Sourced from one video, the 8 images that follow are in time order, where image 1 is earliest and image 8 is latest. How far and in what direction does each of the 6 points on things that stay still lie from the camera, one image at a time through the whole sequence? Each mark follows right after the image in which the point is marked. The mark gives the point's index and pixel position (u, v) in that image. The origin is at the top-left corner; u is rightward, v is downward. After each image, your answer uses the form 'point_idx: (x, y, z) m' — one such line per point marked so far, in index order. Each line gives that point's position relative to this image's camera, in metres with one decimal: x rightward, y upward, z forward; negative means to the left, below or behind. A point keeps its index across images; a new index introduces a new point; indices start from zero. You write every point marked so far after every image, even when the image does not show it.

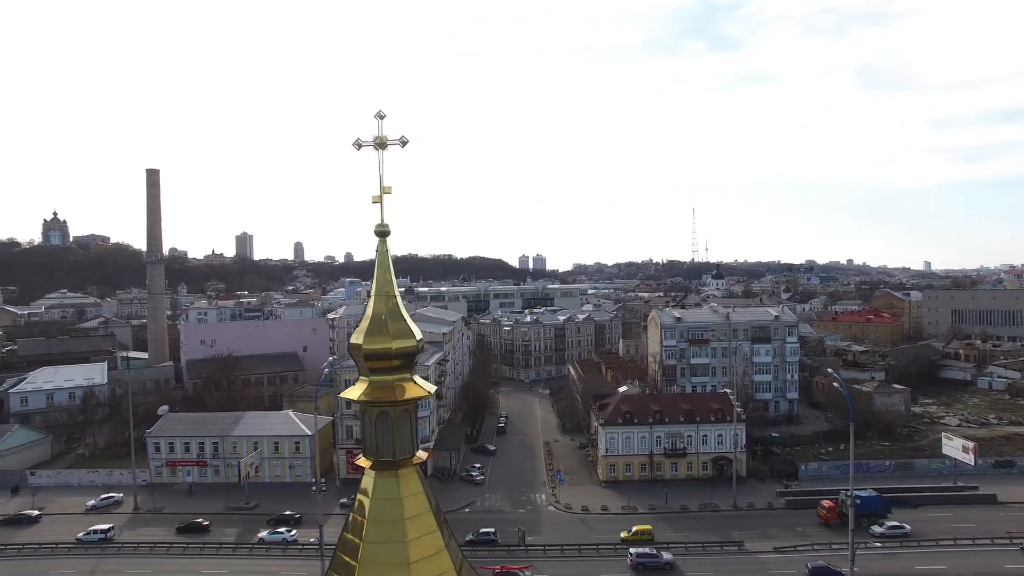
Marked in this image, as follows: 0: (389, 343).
0: (-0.8, -0.4, +4.4) m
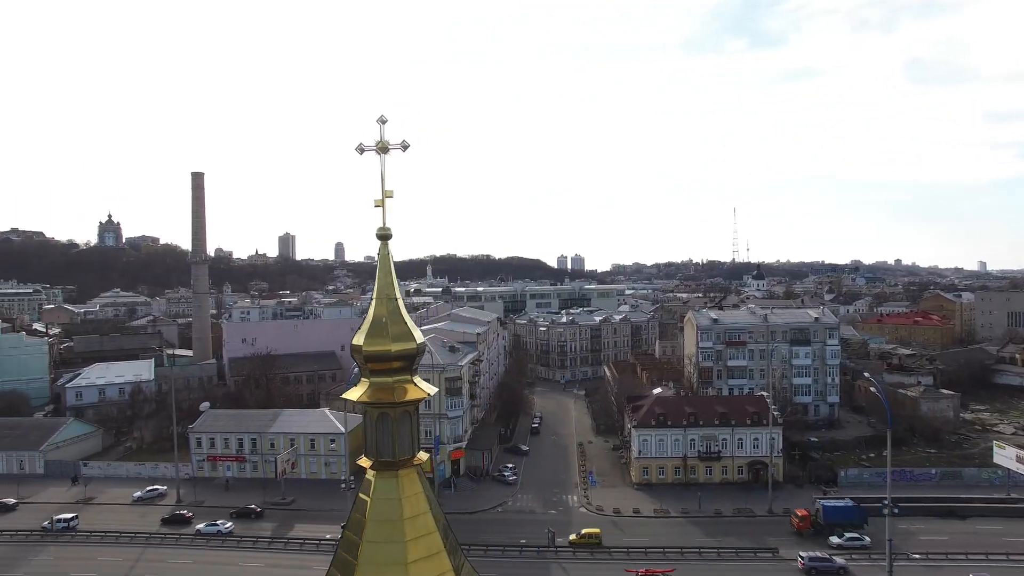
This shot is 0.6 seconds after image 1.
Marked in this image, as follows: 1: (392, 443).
0: (-0.8, -0.4, +4.4) m
1: (-0.8, -1.0, +4.5) m
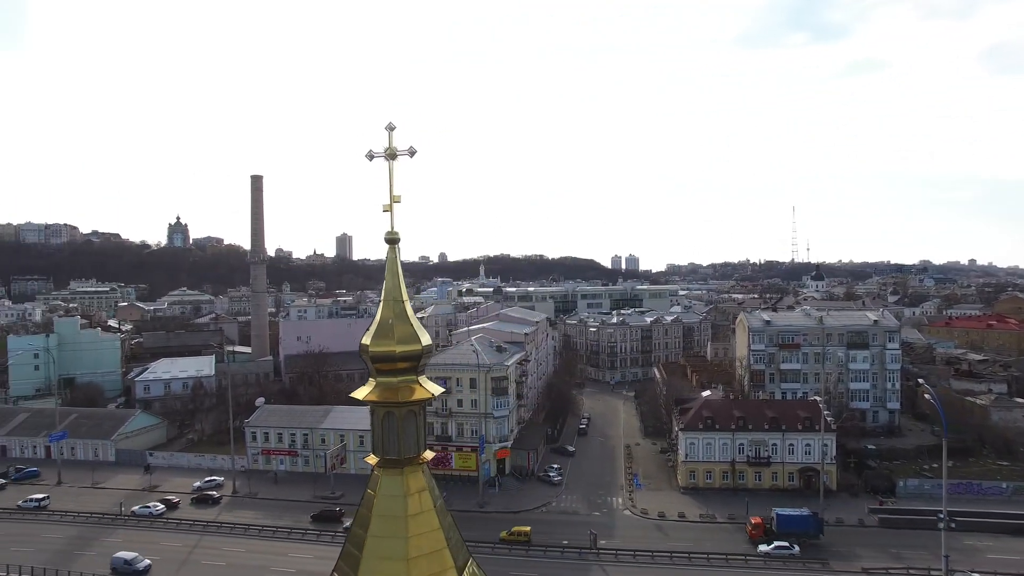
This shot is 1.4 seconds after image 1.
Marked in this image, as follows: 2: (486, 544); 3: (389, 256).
0: (-0.8, -0.4, +4.6) m
1: (-0.8, -1.1, +4.7) m
2: (-0.8, -7.3, +19.3) m
3: (-0.8, +0.2, +4.7) m
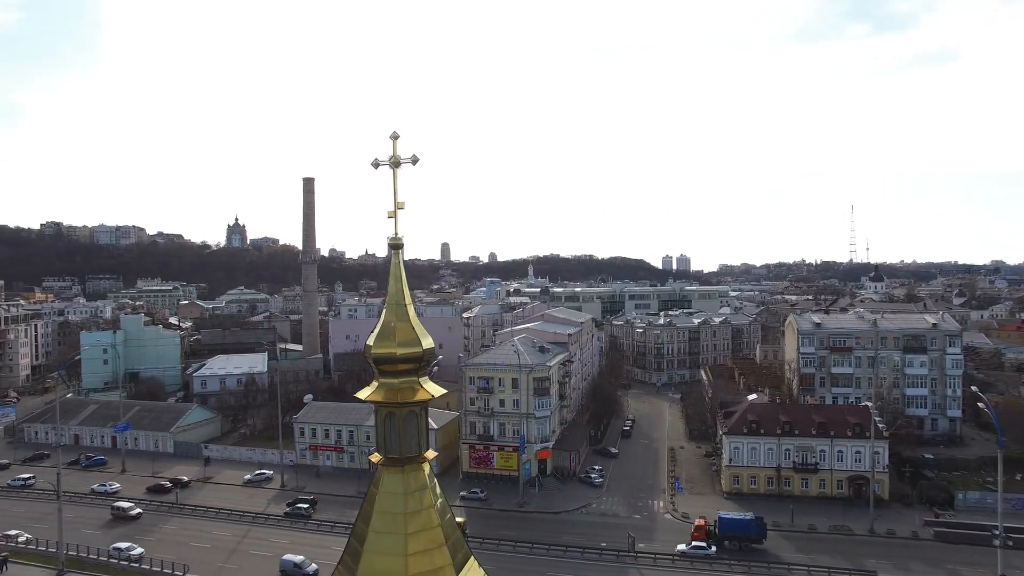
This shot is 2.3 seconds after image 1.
0: (-0.8, -0.4, +4.7) m
1: (-0.8, -1.1, +4.8) m
2: (+0.3, -7.3, +19.4) m
3: (-0.8, +0.2, +4.9) m
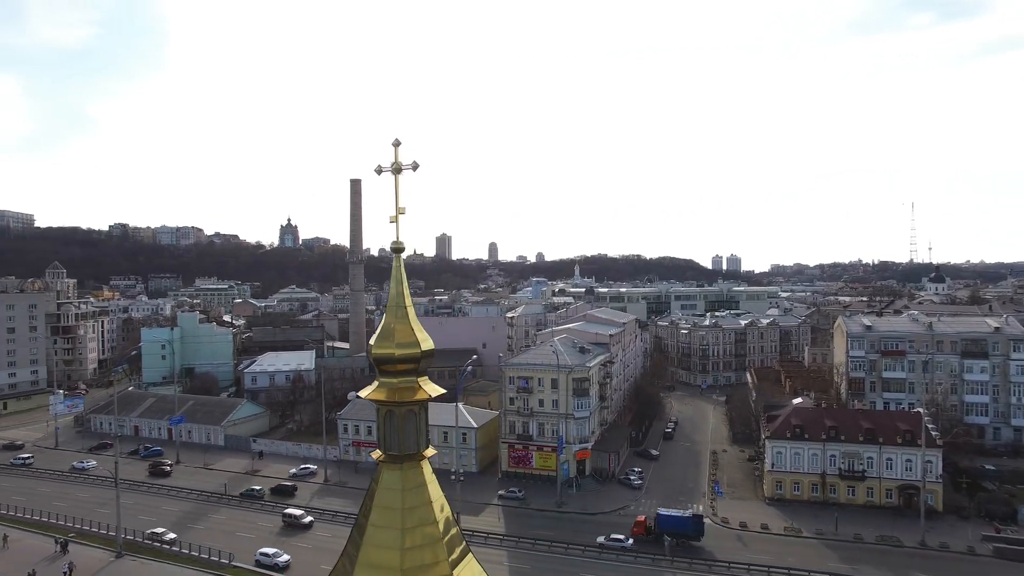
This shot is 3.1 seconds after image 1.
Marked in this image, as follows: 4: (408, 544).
0: (-0.8, -0.4, +4.9) m
1: (-0.8, -1.1, +4.9) m
2: (+1.3, -7.4, +19.5) m
3: (-0.9, +0.2, +5.0) m
4: (-0.7, -1.8, +4.7) m
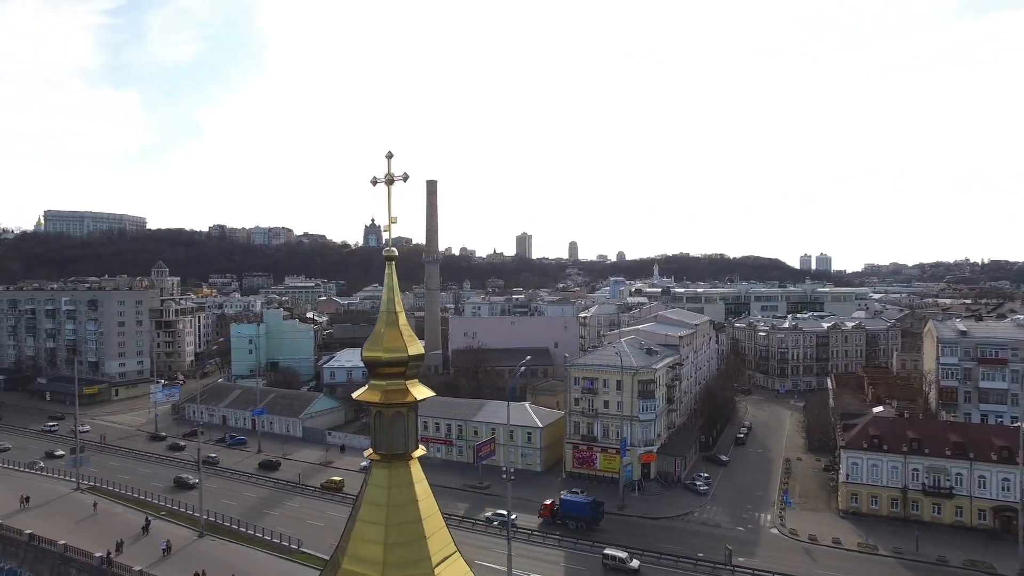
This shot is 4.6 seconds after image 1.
0: (-1.0, -0.5, +5.1) m
1: (-0.9, -1.2, +5.2) m
2: (+3.0, -7.4, +19.3) m
3: (-1.0, +0.1, +5.2) m
4: (-0.9, -1.8, +4.9) m
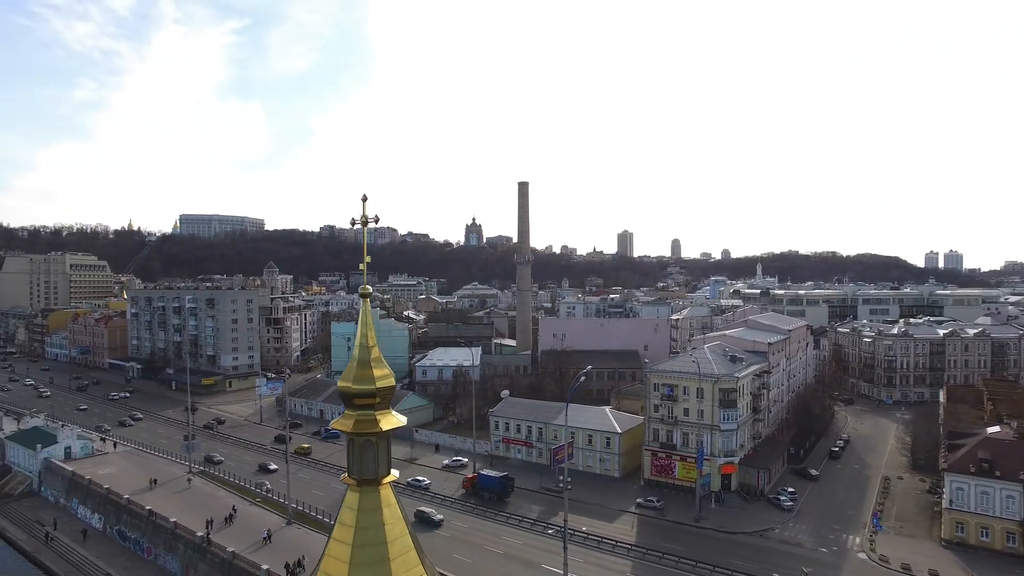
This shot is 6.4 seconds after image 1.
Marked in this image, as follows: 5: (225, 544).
0: (-1.3, -0.8, +5.4) m
1: (-1.2, -1.4, +5.5) m
2: (+4.8, -7.6, +18.9) m
3: (-1.2, -0.2, +5.6) m
4: (-1.2, -2.1, +5.2) m
5: (-8.2, -7.4, +19.4) m
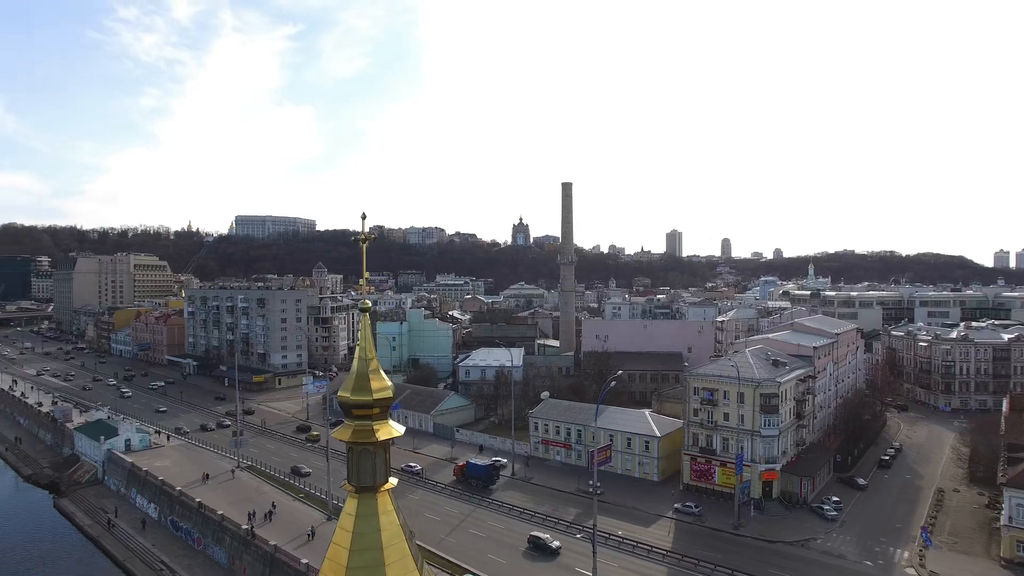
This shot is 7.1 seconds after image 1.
0: (-1.3, -0.9, +5.6) m
1: (-1.3, -1.6, +5.7) m
2: (+5.7, -7.7, +18.6) m
3: (-1.3, -0.3, +5.8) m
4: (-1.3, -2.2, +5.4) m
5: (-7.3, -7.4, +20.1) m
